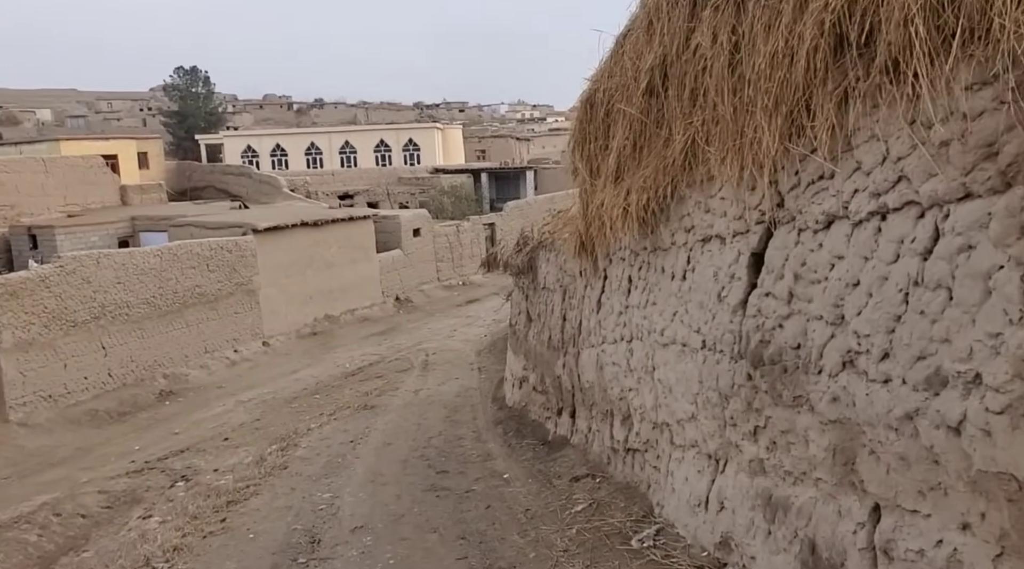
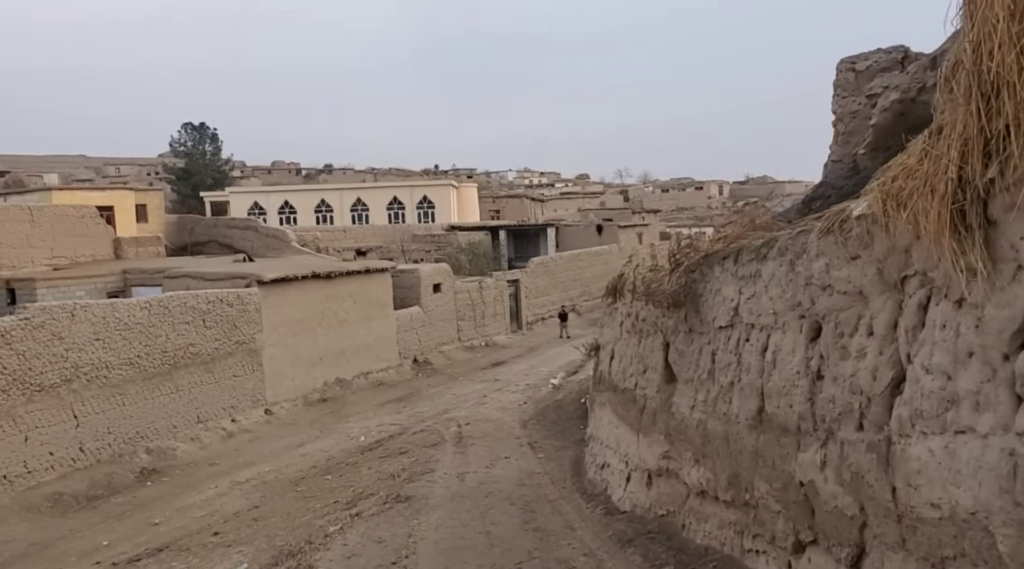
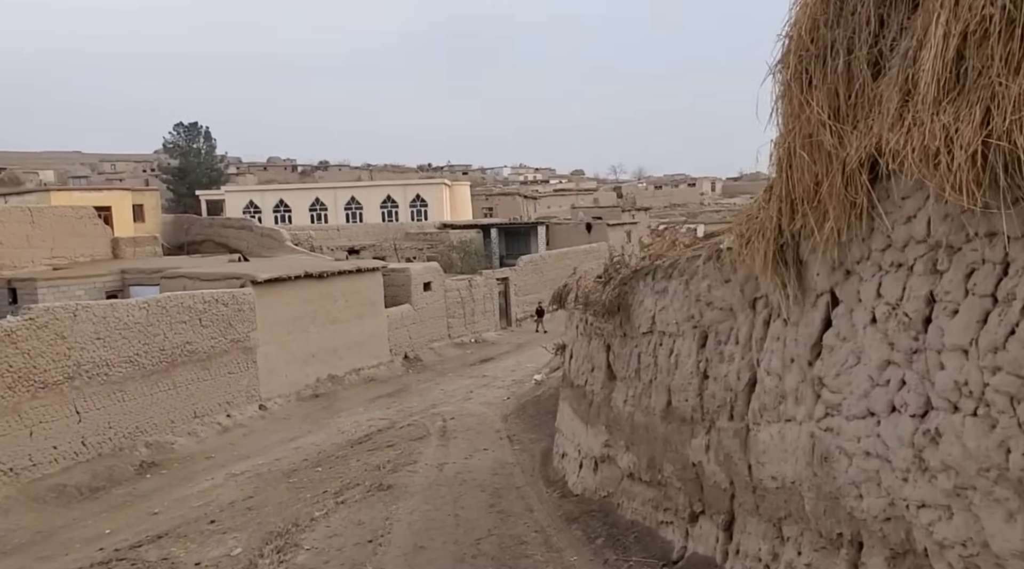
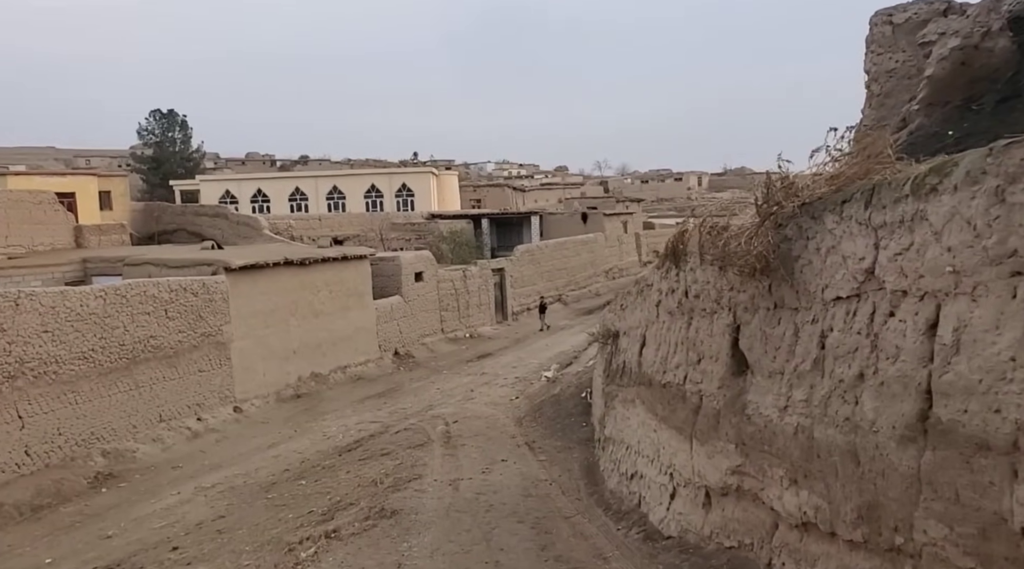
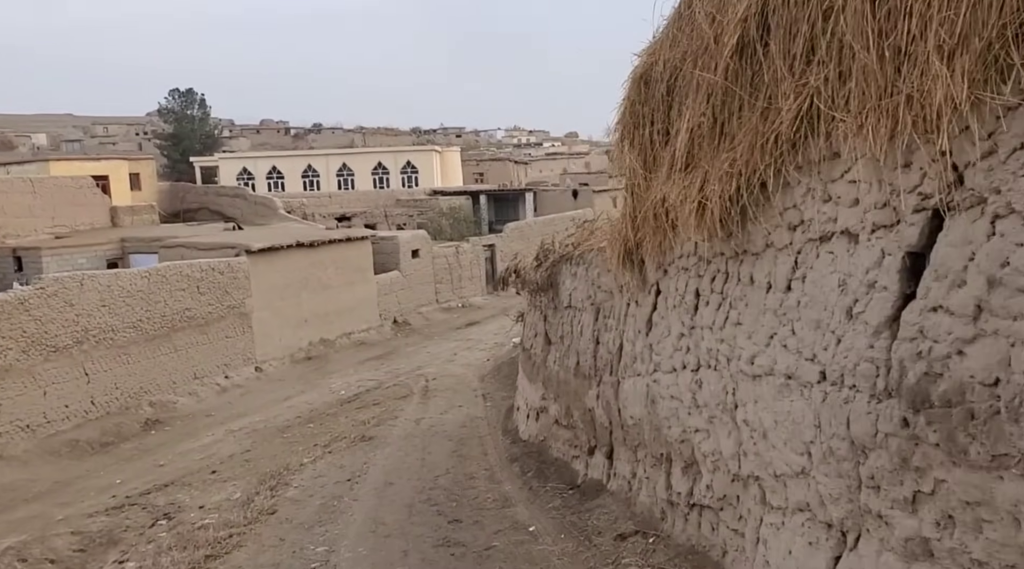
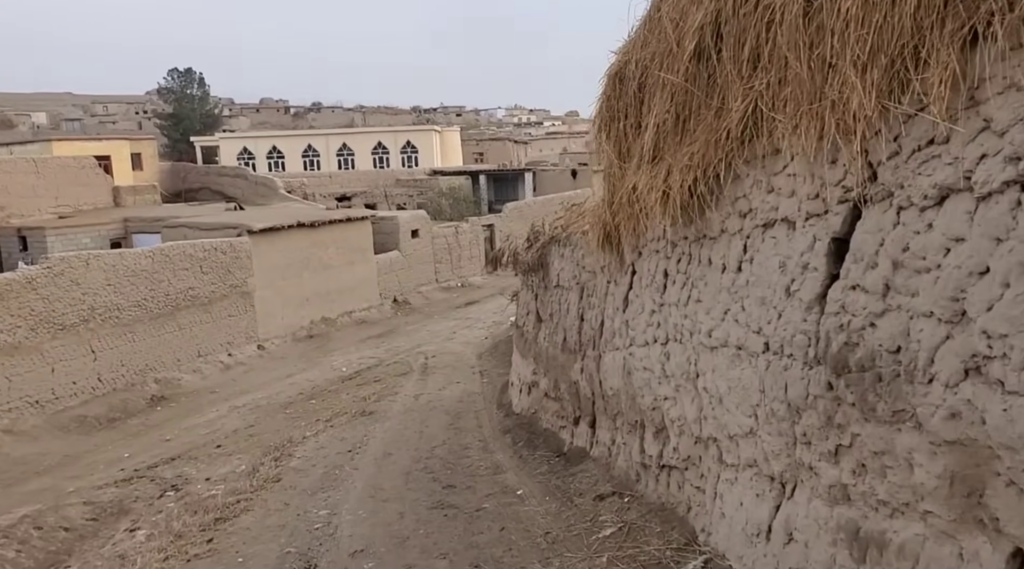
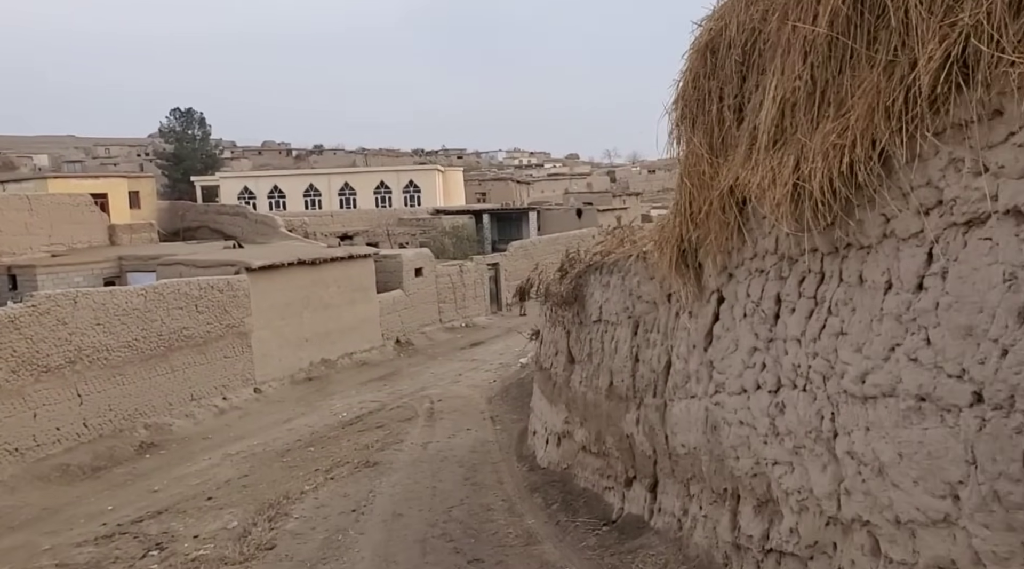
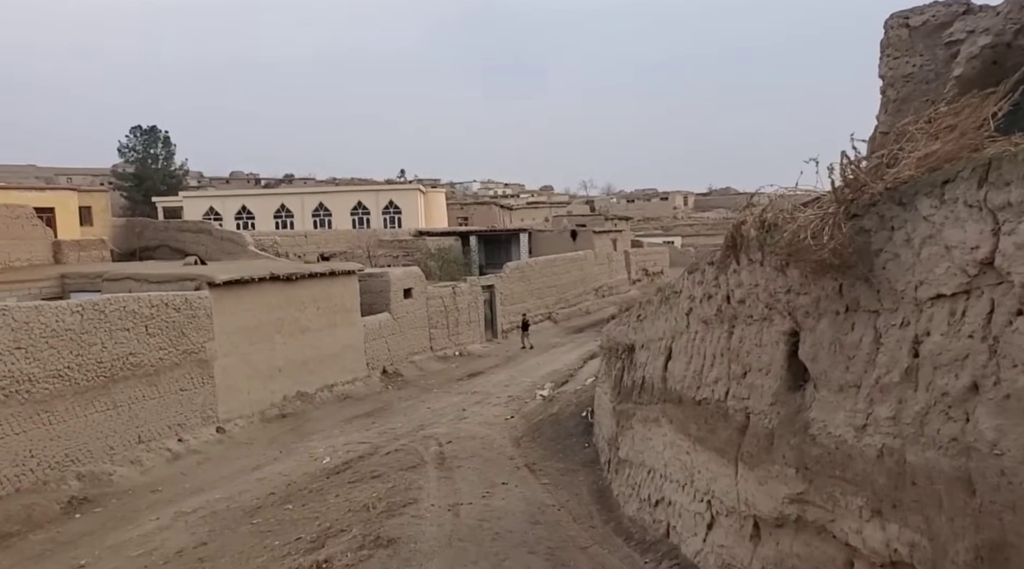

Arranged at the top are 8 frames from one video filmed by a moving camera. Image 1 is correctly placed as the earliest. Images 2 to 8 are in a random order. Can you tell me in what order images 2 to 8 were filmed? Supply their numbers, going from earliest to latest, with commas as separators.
6, 5, 7, 3, 2, 4, 8
